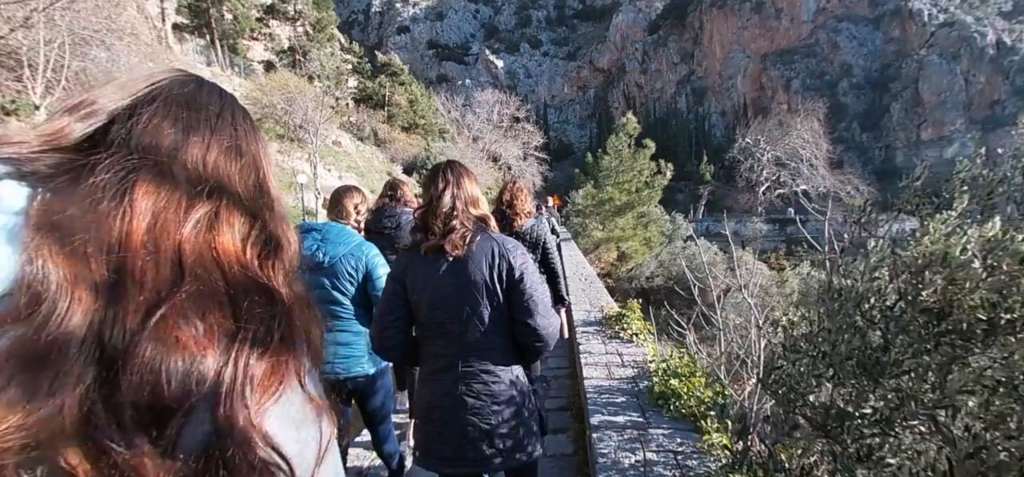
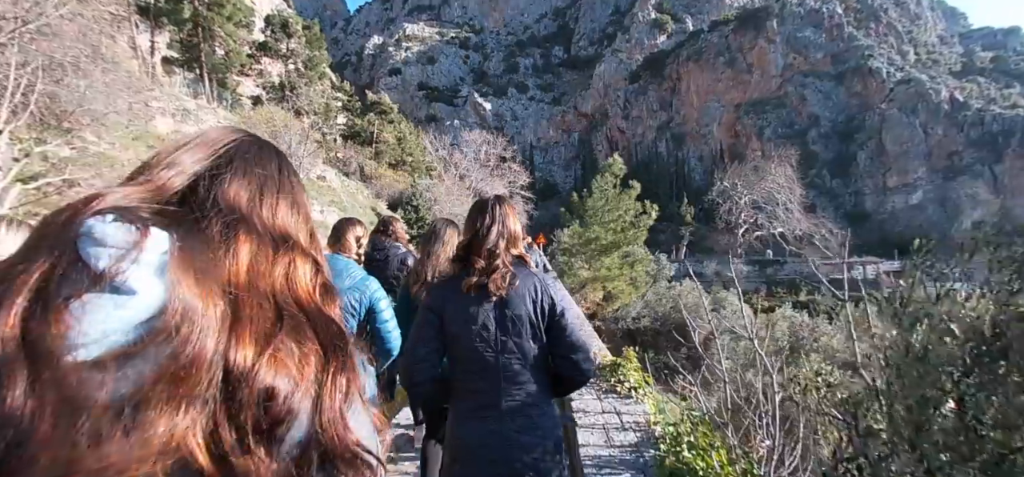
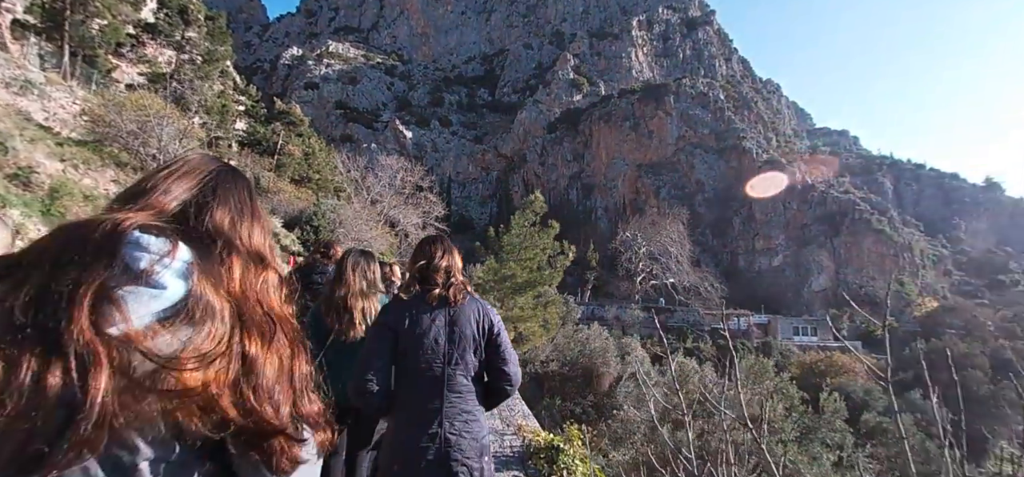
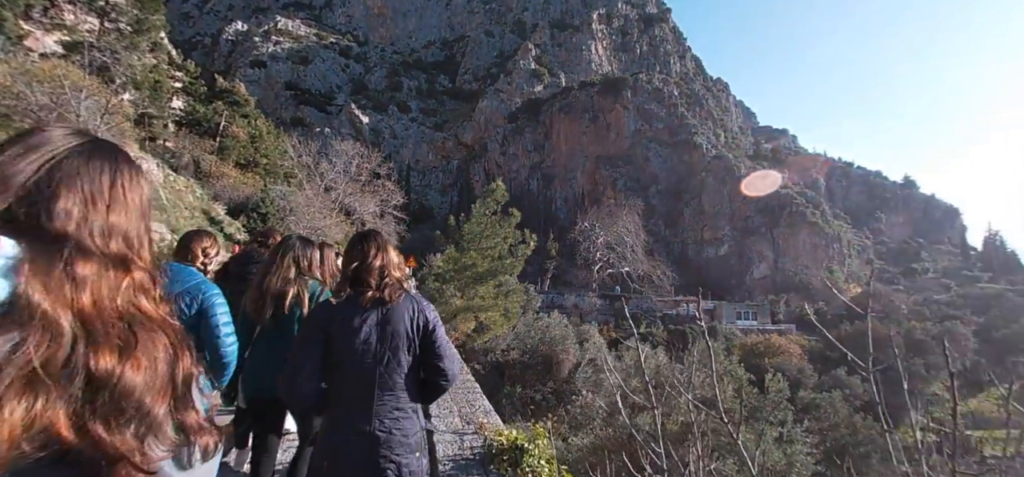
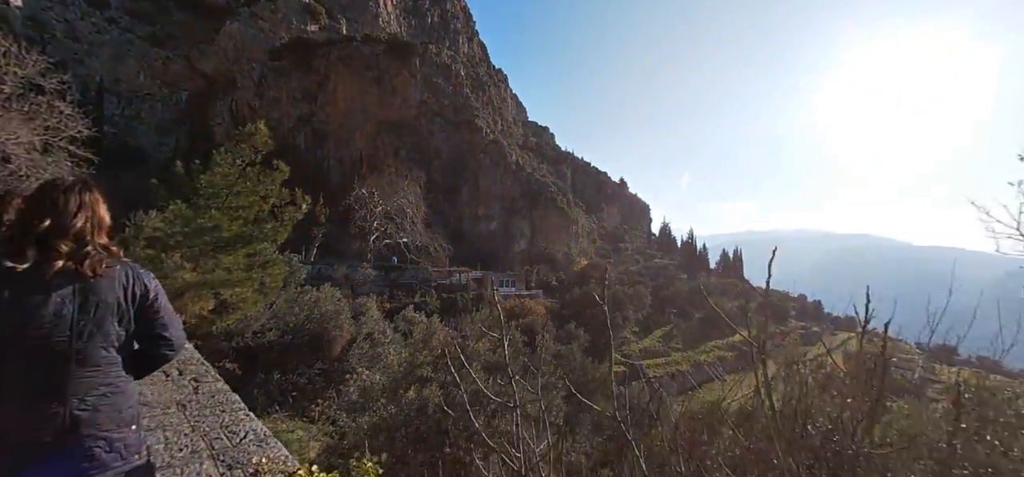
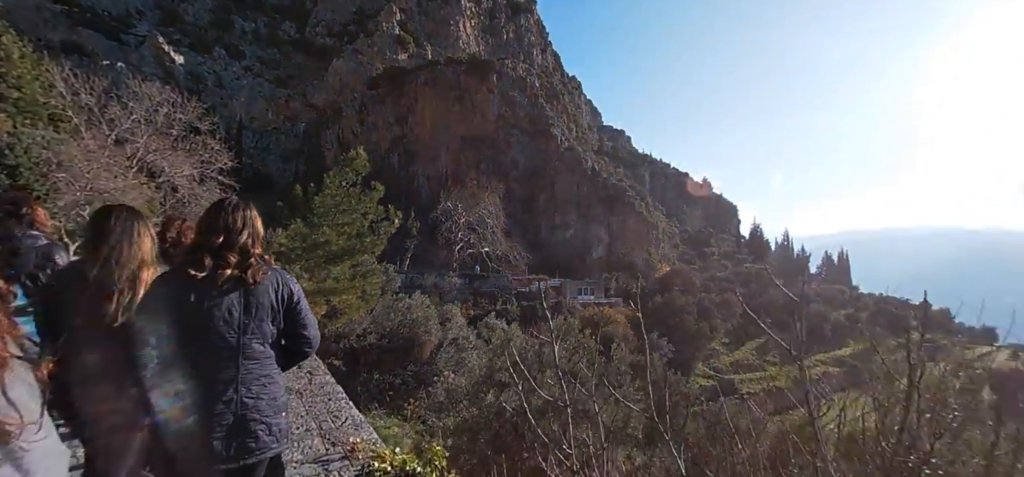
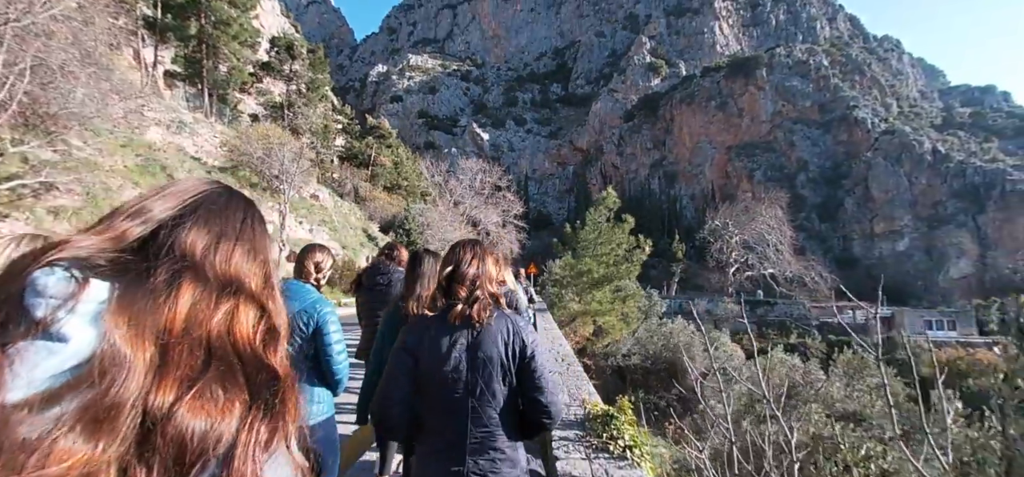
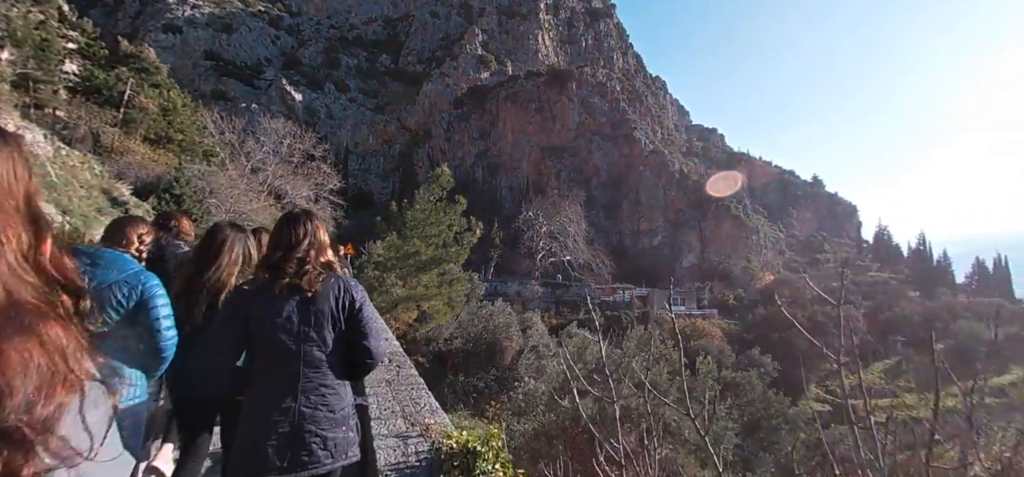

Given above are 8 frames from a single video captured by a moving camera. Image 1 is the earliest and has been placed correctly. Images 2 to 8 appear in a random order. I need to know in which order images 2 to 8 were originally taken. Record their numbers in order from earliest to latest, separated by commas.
2, 7, 3, 4, 8, 6, 5
